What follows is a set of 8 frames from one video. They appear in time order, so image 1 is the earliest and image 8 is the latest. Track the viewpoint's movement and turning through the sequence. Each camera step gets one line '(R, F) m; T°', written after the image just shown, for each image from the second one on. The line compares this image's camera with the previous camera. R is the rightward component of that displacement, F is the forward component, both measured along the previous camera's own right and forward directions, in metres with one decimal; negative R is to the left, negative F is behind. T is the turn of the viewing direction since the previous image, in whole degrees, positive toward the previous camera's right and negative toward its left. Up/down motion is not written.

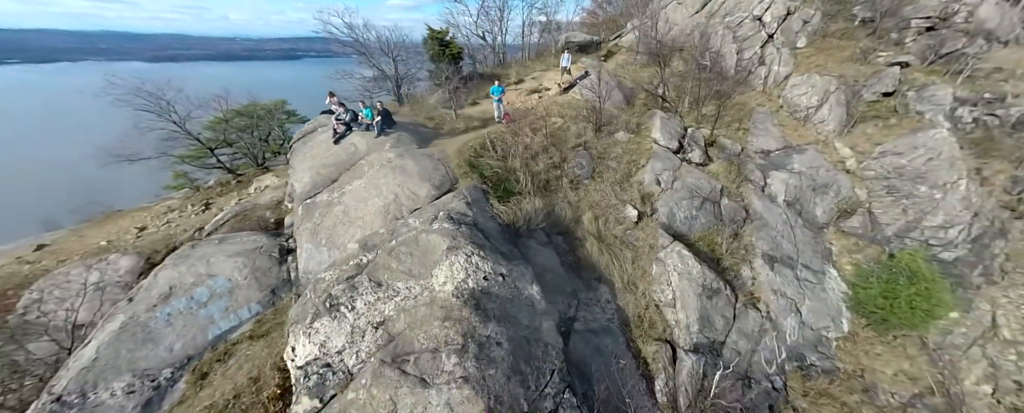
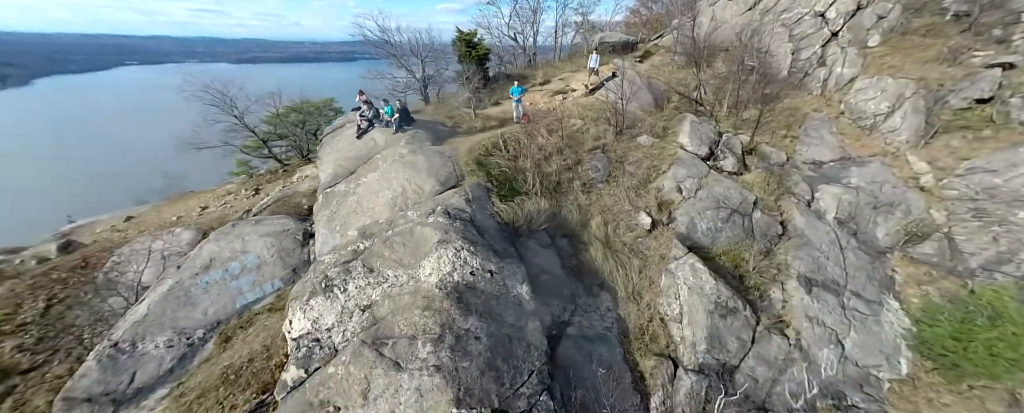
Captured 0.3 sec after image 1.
(+0.7, 0.0) m; -7°
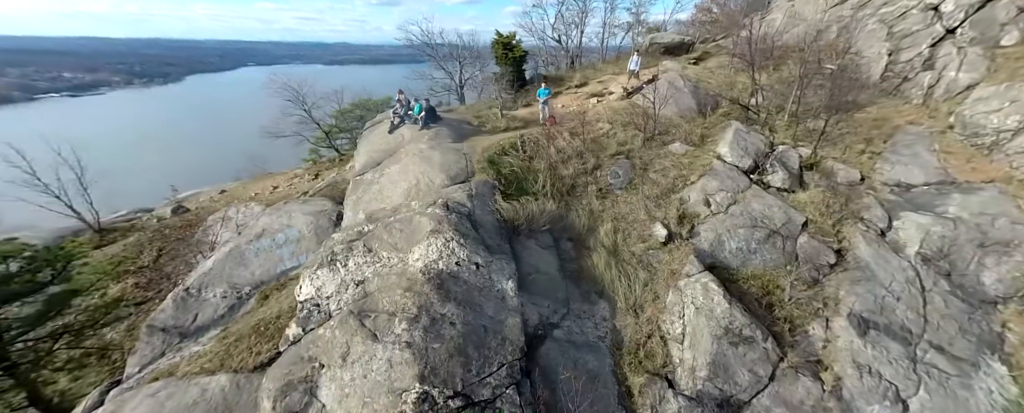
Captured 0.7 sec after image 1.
(+1.0, -0.1) m; -10°
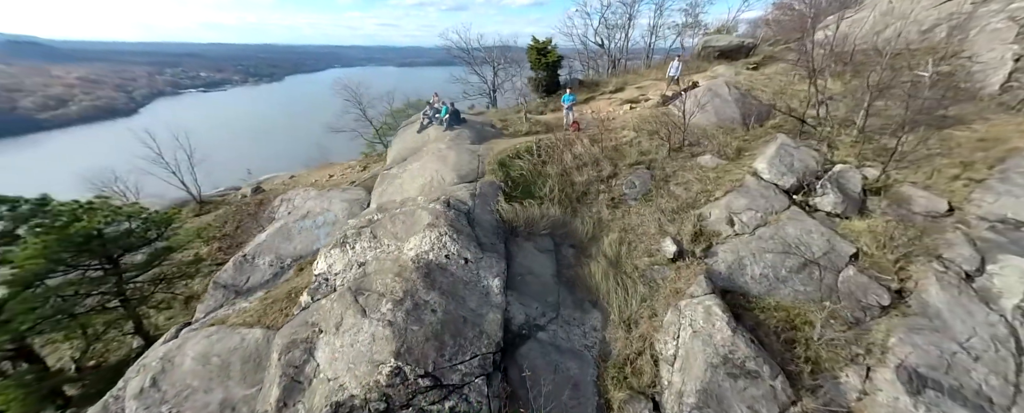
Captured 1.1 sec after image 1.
(+1.1, -0.2) m; -10°
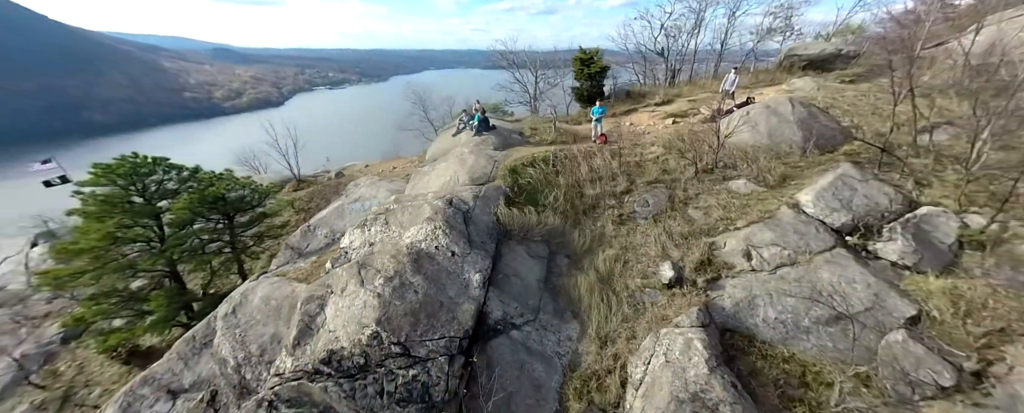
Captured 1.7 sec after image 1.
(+1.6, -0.3) m; -13°
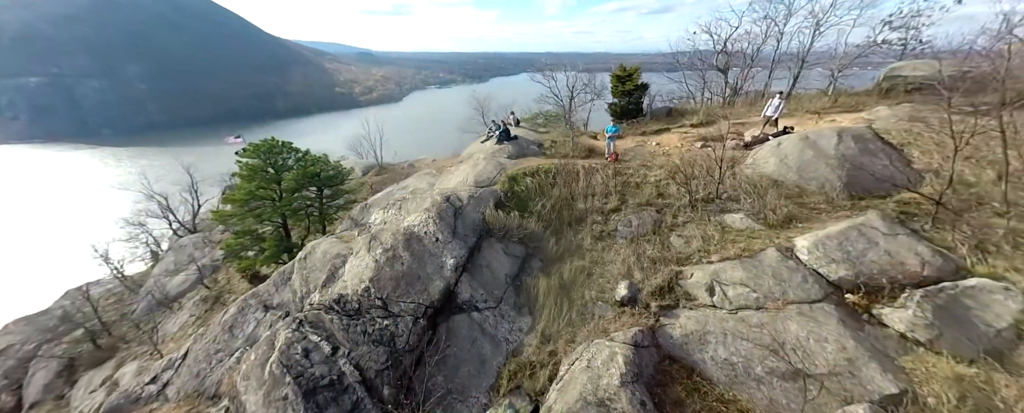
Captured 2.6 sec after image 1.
(+2.5, -0.7) m; -15°
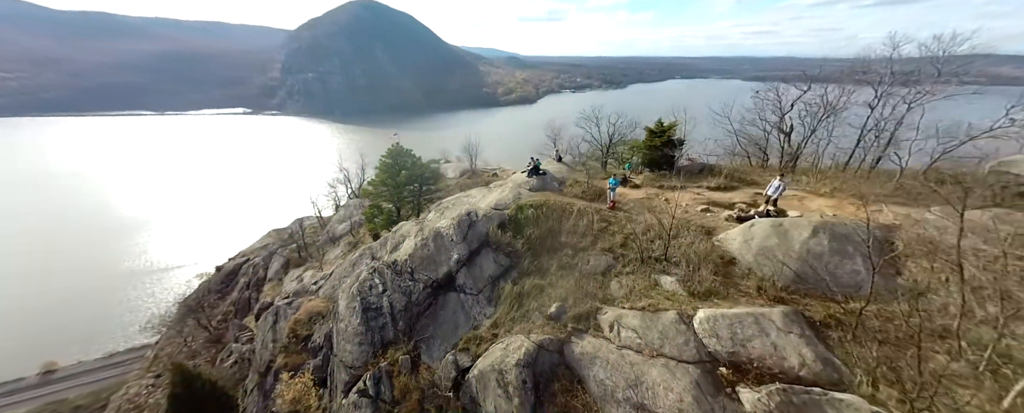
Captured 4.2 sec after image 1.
(+4.1, -2.2) m; -22°
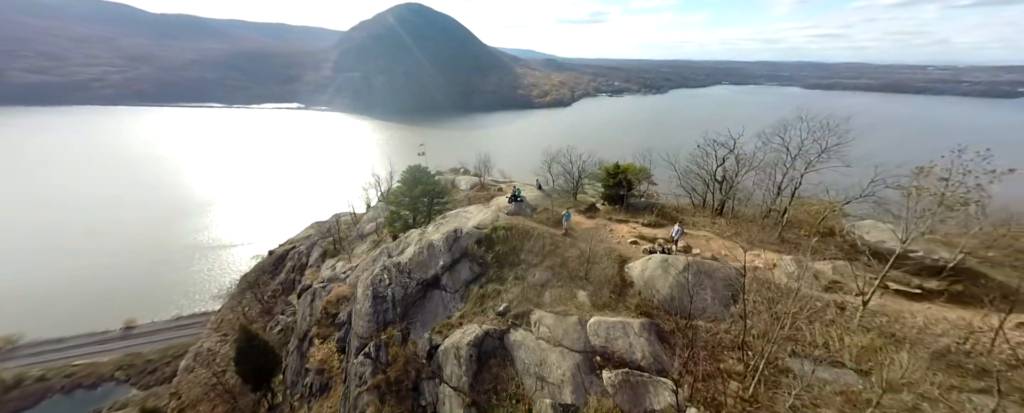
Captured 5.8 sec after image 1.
(+2.5, -3.3) m; -5°
